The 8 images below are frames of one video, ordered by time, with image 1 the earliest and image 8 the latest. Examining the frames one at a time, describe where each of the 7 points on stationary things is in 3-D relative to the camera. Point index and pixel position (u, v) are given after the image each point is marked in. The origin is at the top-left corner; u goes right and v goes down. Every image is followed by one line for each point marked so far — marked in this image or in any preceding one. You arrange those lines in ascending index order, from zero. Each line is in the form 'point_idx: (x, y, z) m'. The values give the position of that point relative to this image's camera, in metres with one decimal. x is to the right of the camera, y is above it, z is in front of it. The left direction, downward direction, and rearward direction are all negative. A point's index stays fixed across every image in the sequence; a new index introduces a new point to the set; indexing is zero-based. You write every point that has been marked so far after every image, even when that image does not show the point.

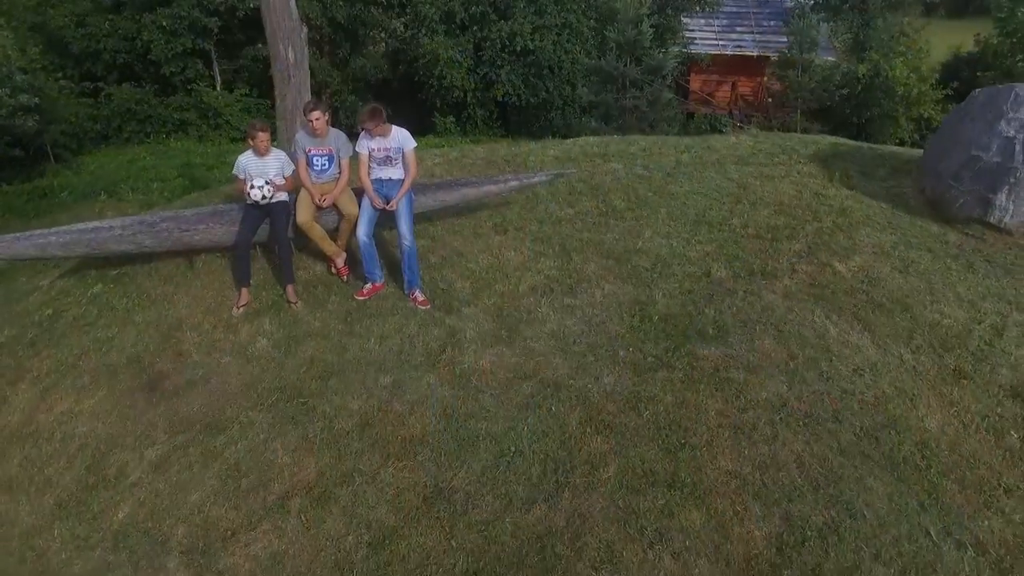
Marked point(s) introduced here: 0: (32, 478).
0: (-3.6, -1.4, +4.6) m
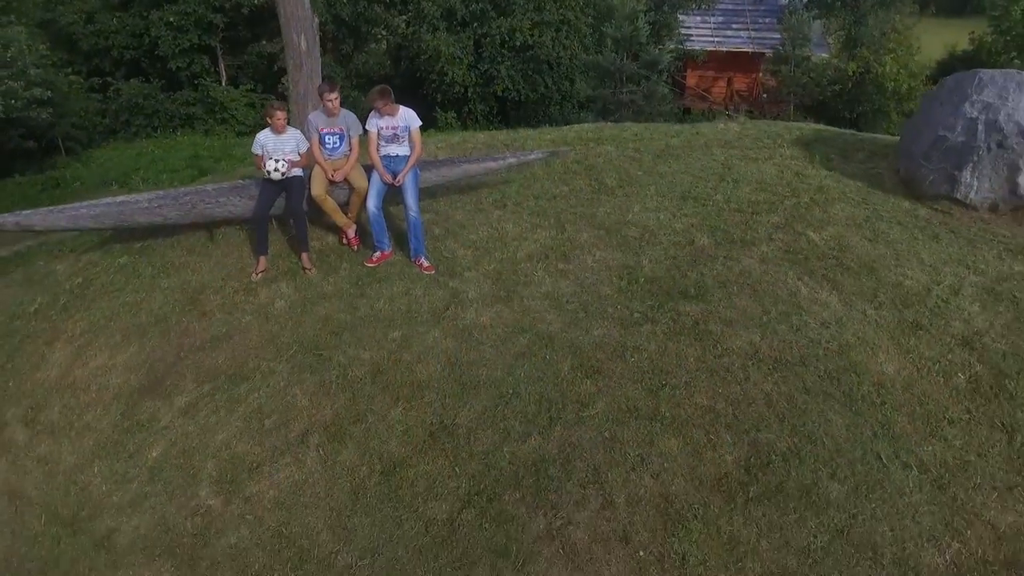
0: (-3.6, -1.1, +5.0) m
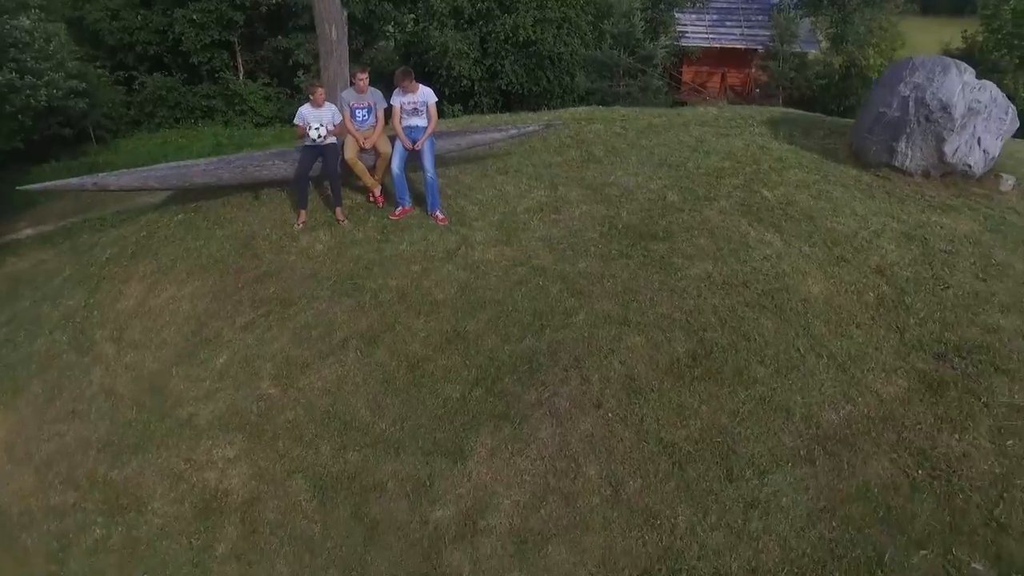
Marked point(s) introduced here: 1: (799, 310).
0: (-3.6, -0.5, +6.2) m
1: (+2.4, -0.2, +5.2) m
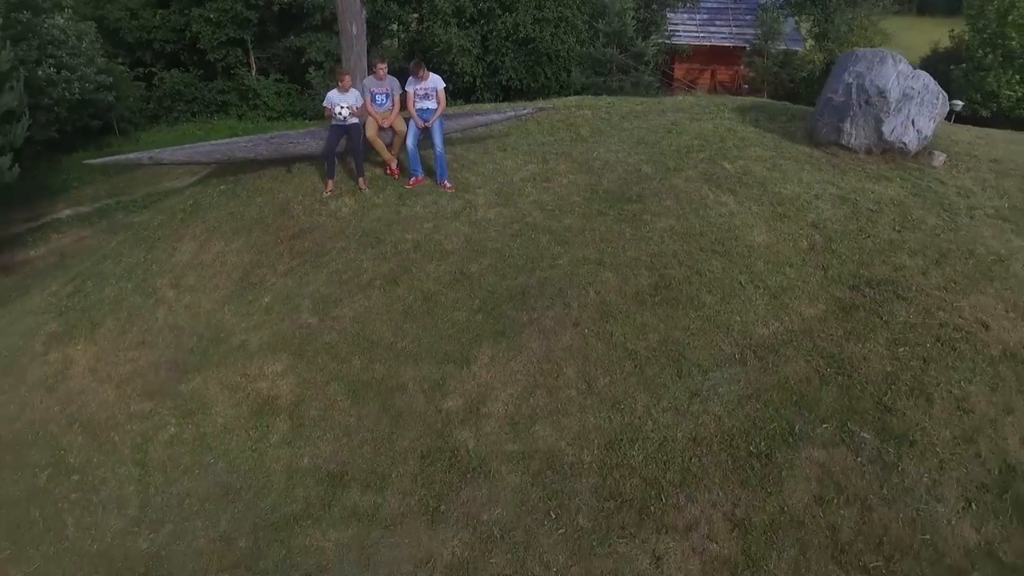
0: (-3.6, 0.0, +7.3) m
1: (+2.4, +0.4, +6.4) m
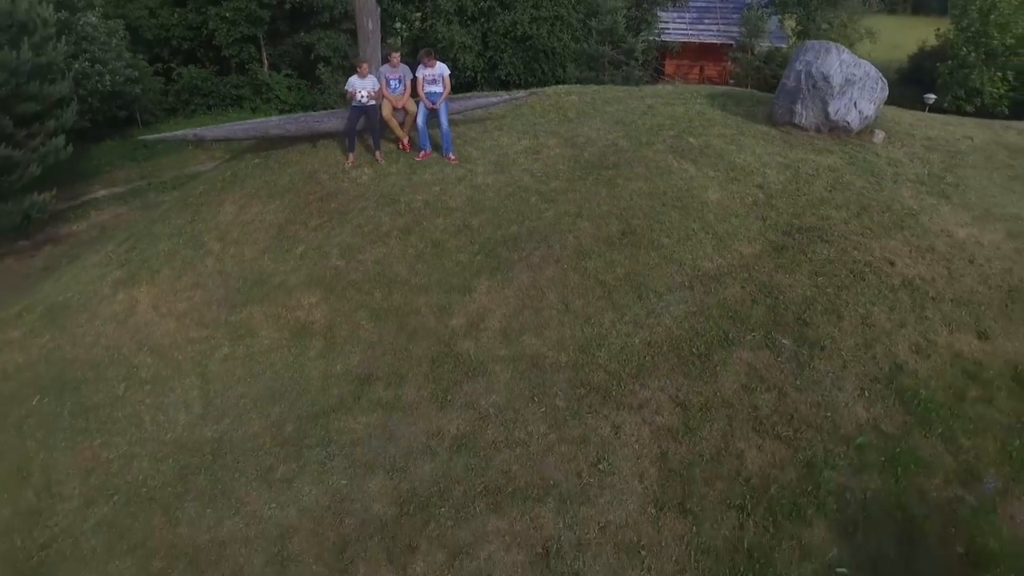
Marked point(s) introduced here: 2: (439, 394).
0: (-3.7, +0.7, +8.6) m
1: (+2.3, +1.0, +7.7) m
2: (-0.7, -1.1, +6.2) m
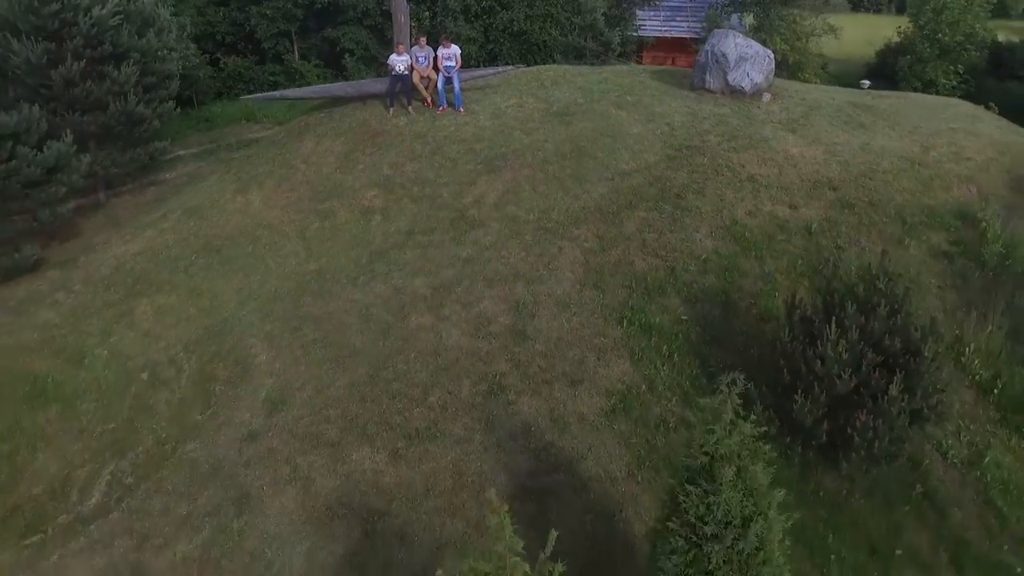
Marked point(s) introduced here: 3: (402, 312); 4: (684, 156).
0: (-3.9, +2.6, +12.6) m
1: (+2.1, +2.9, +11.7) m
2: (-0.9, +0.8, +10.2) m
3: (-1.6, -0.4, +9.2) m
4: (+3.1, +2.4, +11.2) m
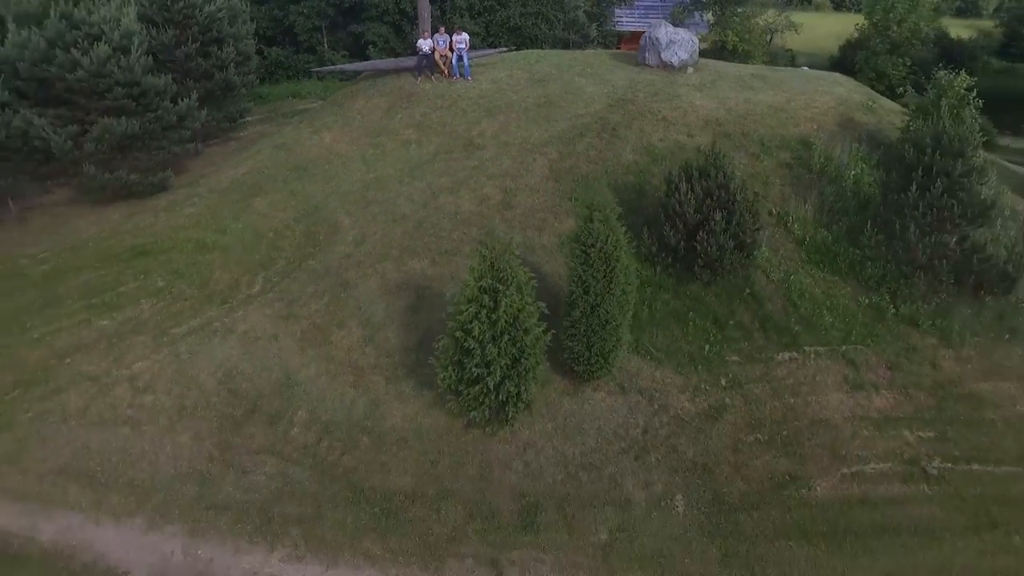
0: (-4.1, +5.1, +18.0) m
1: (+1.9, +5.4, +17.0) m
2: (-1.1, +3.4, +15.6) m
3: (-1.8, +2.2, +14.5) m
4: (+2.9, +4.9, +16.6) m
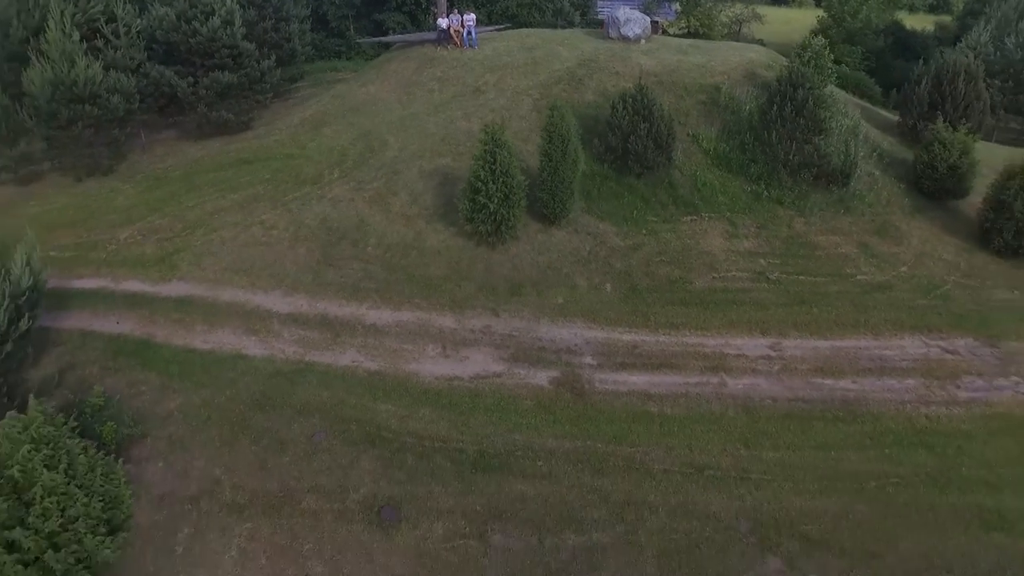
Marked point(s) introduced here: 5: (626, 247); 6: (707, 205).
0: (-4.2, +8.5, +24.2) m
1: (+1.8, +8.8, +23.3) m
2: (-1.3, +6.8, +21.8) m
3: (-2.0, +5.6, +20.7) m
4: (+2.8, +8.4, +22.8) m
5: (+3.2, +1.1, +17.5) m
6: (+6.0, +2.5, +19.0) m
